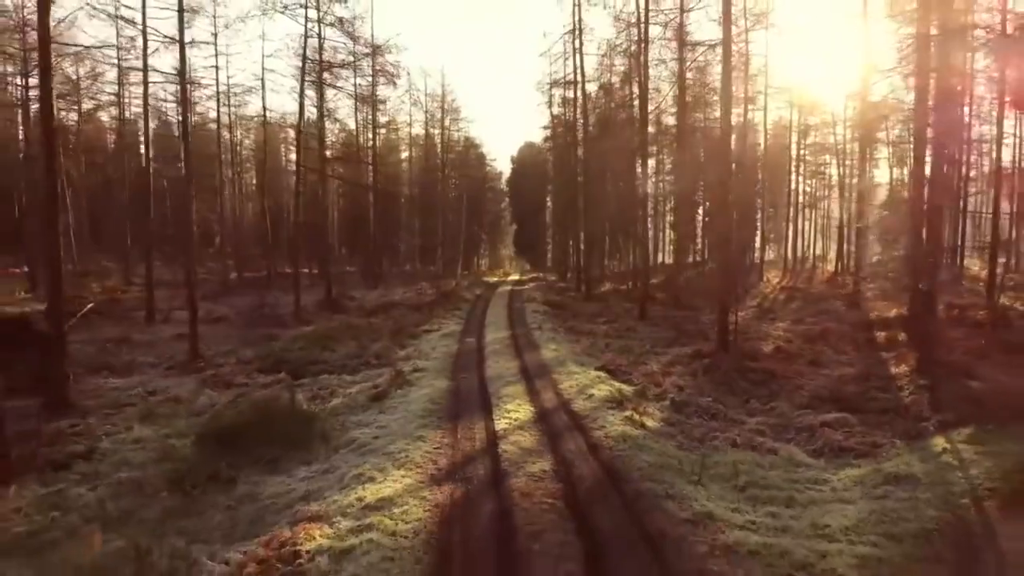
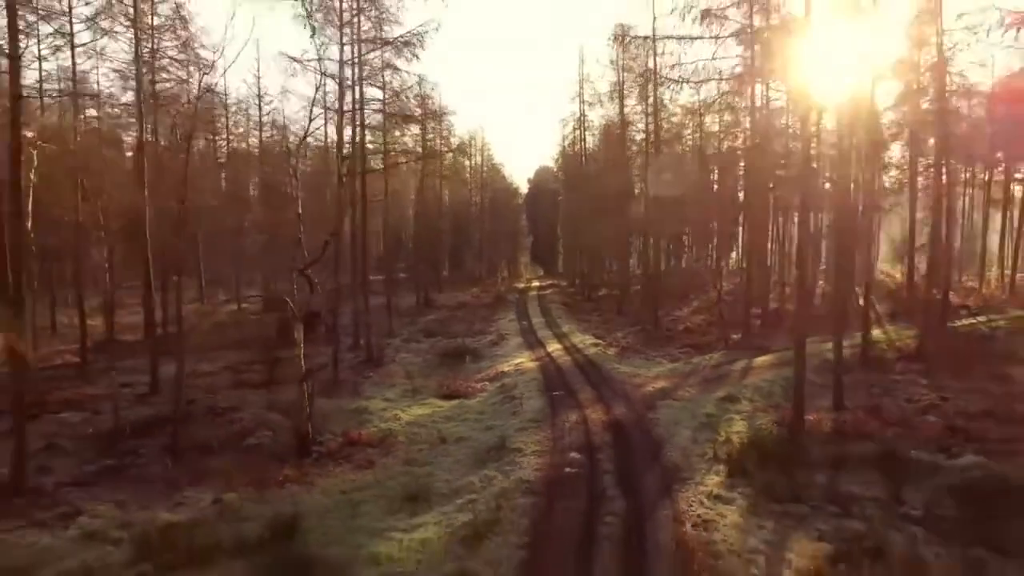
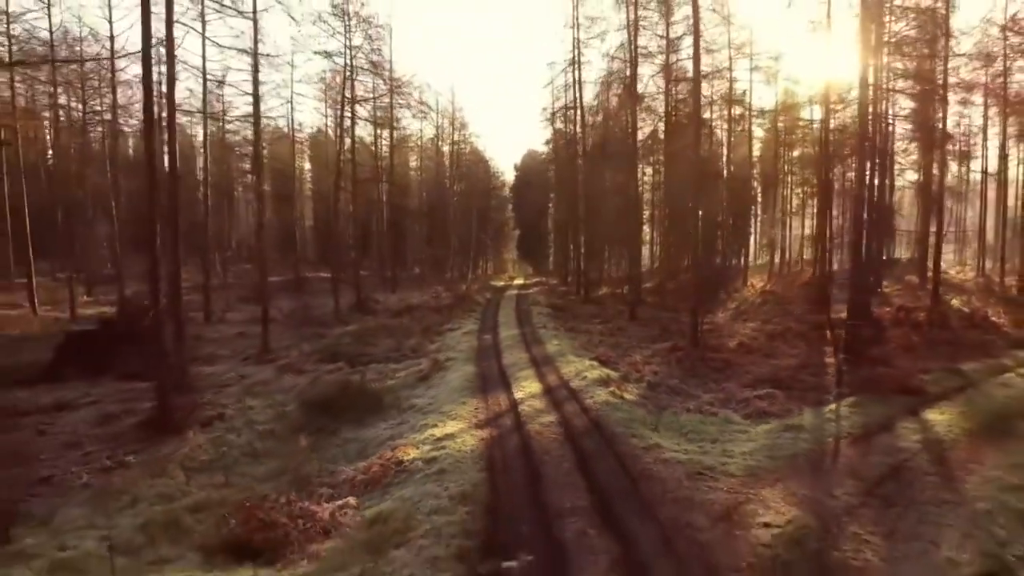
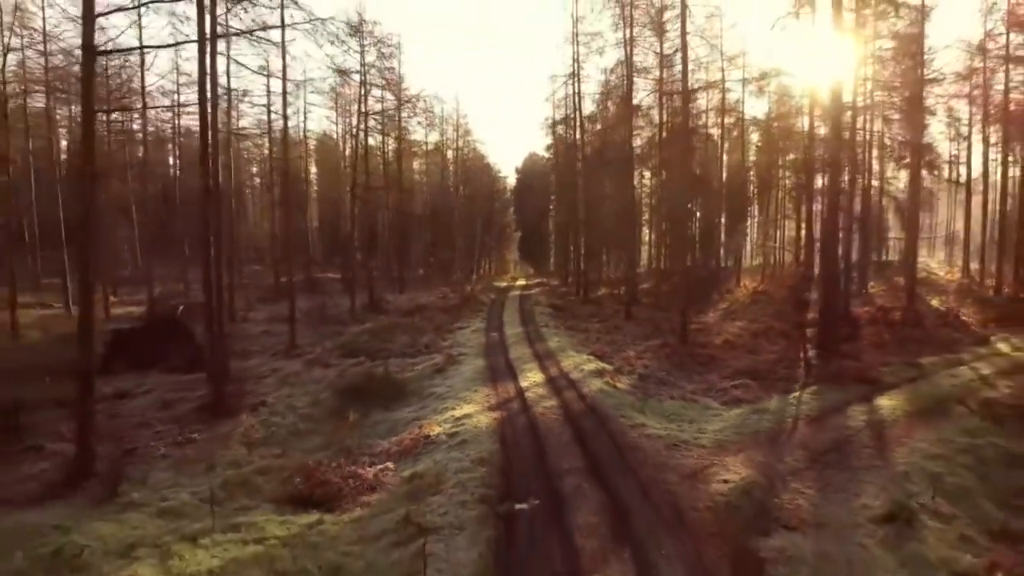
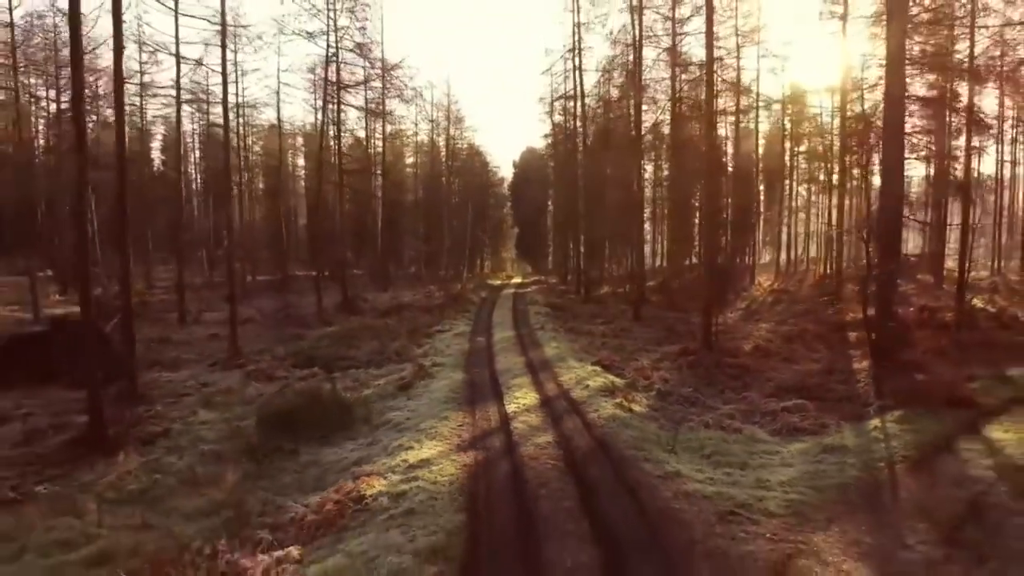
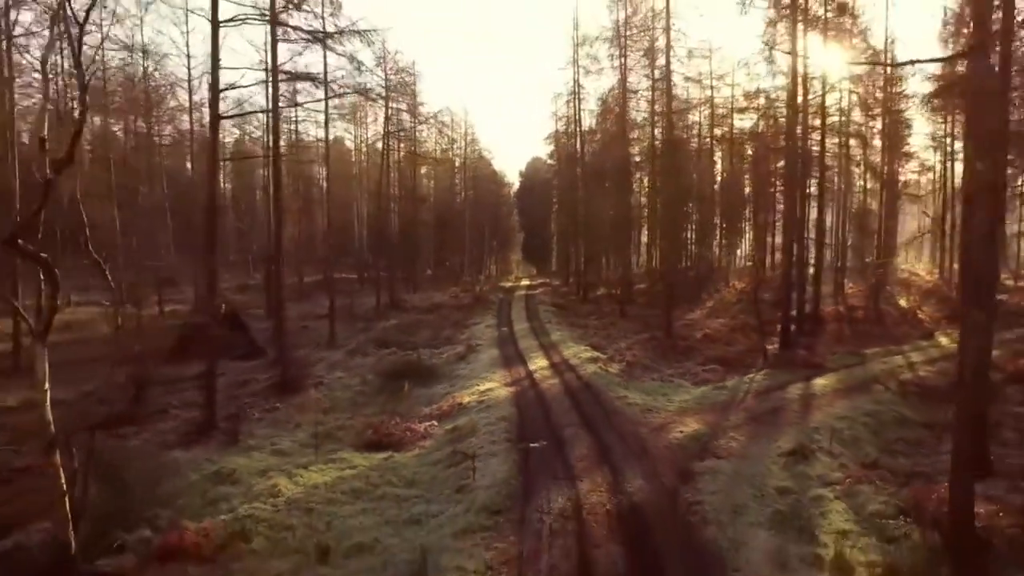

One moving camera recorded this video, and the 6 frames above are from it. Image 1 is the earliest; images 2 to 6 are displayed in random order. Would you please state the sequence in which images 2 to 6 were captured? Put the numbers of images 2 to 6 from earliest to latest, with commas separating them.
5, 3, 4, 6, 2
